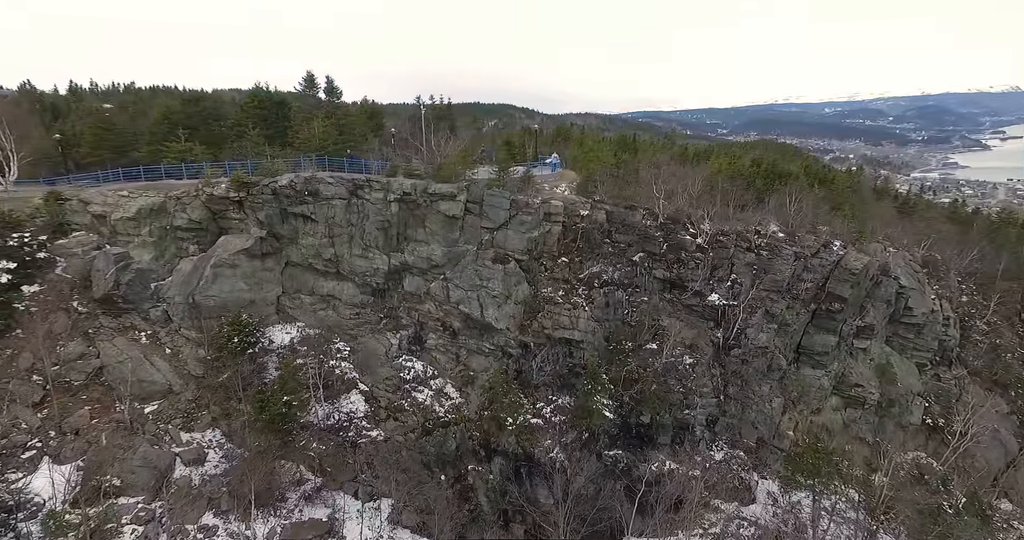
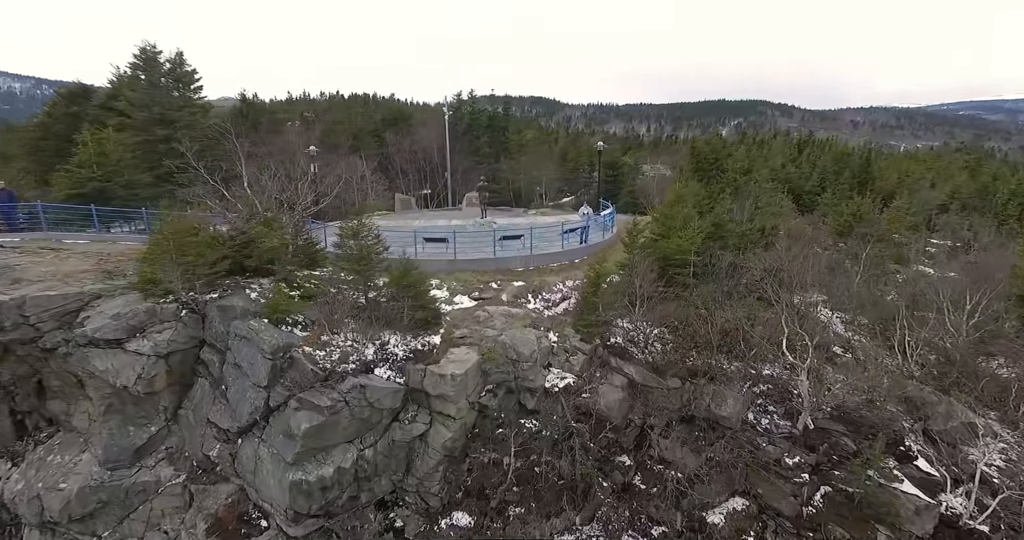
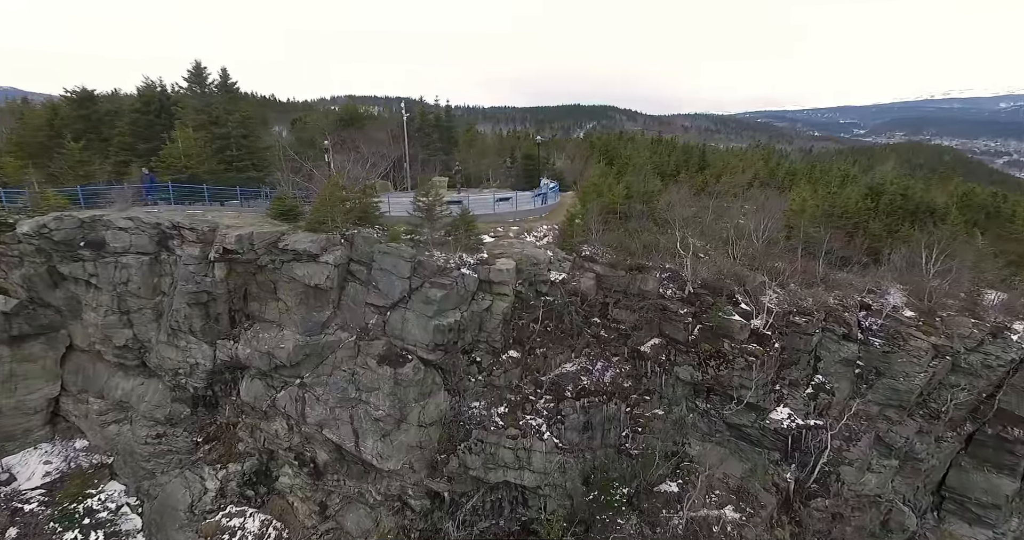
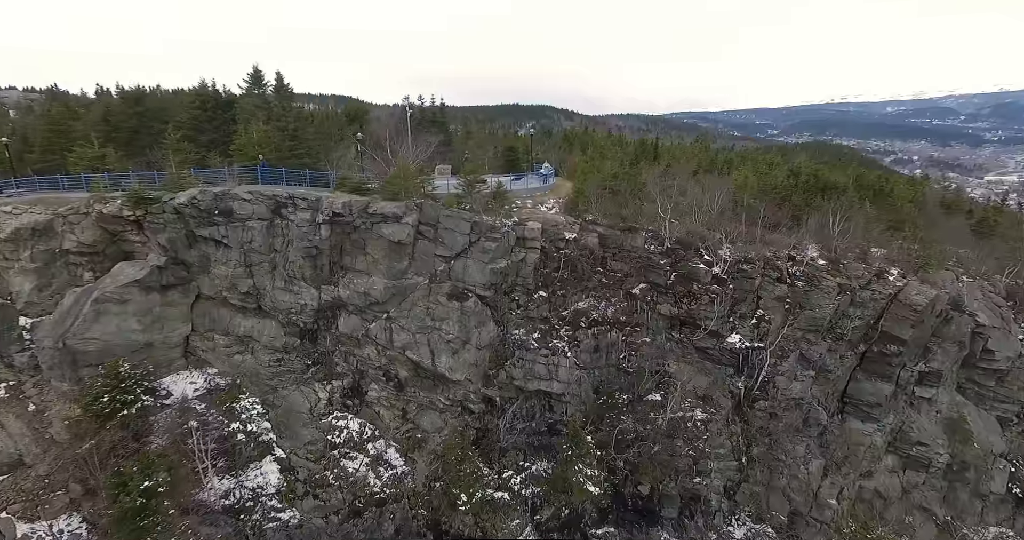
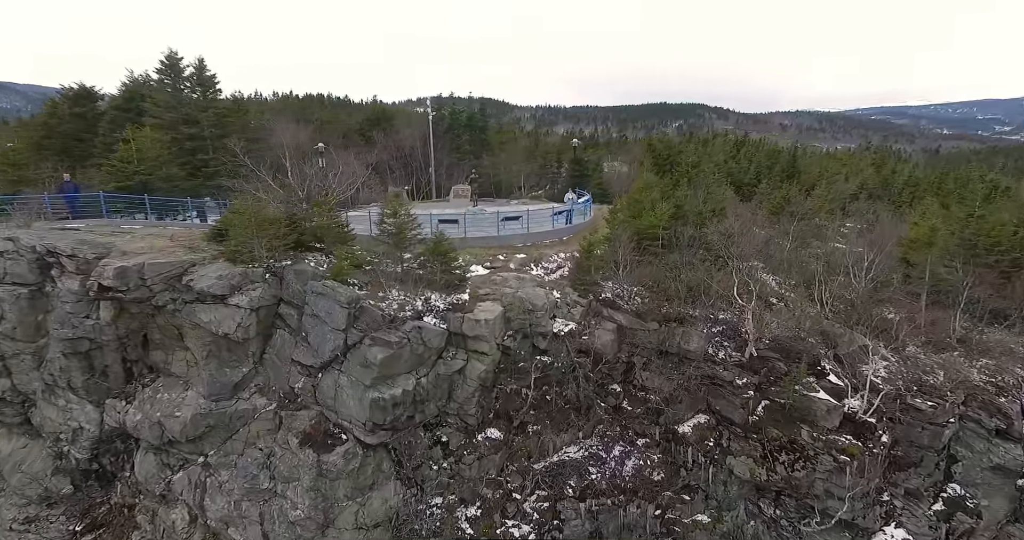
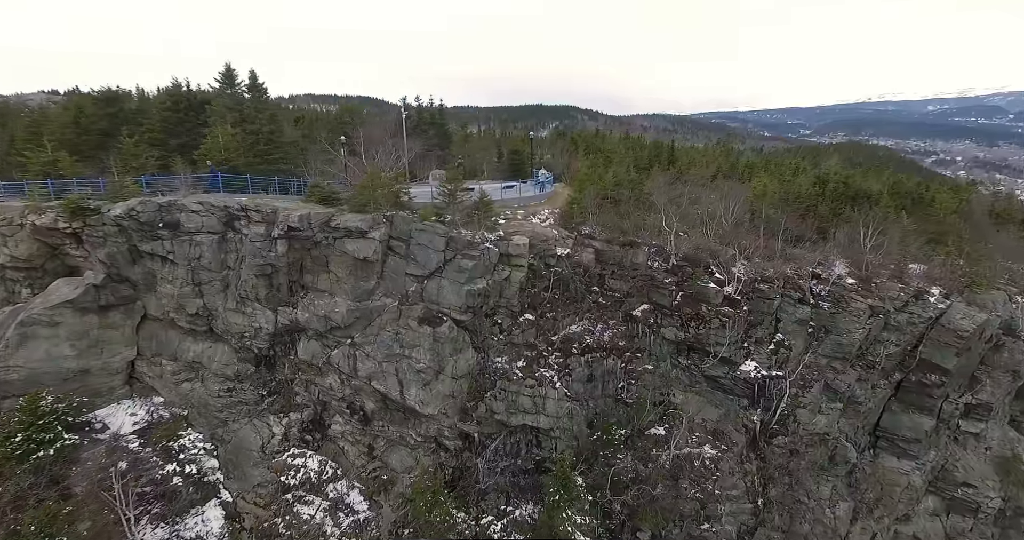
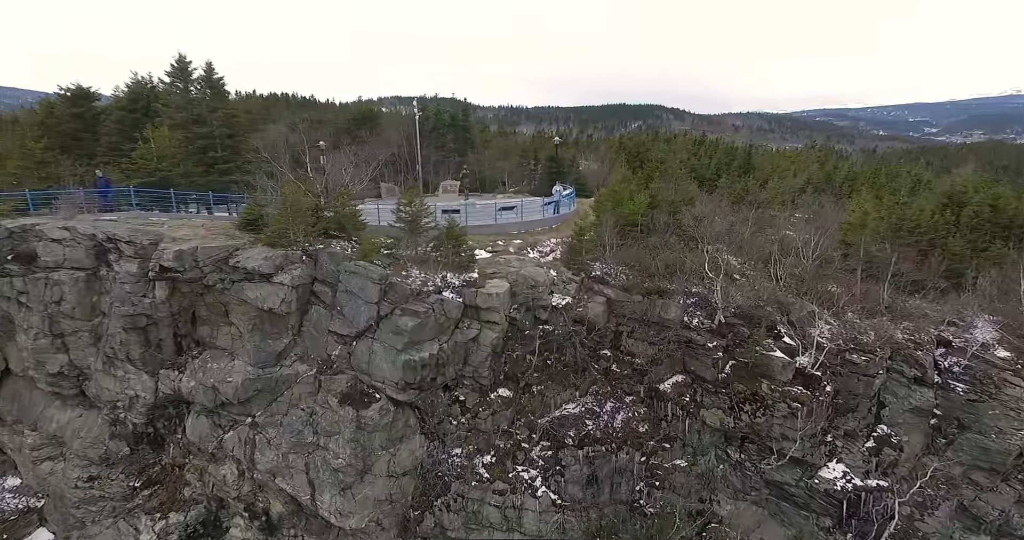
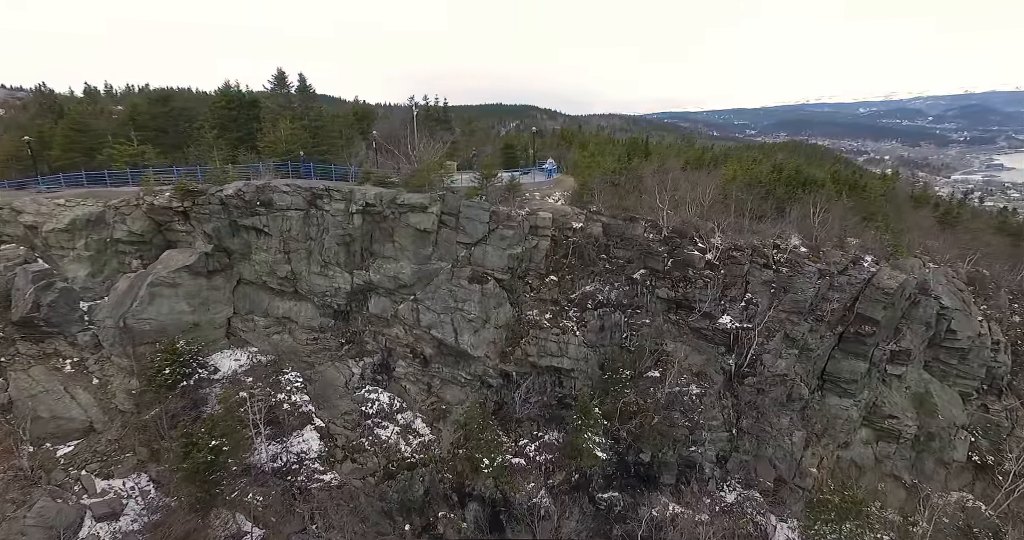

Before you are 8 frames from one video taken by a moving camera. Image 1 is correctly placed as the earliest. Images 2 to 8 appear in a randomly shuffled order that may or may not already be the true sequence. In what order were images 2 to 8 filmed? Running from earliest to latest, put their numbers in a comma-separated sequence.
8, 4, 6, 3, 7, 5, 2
